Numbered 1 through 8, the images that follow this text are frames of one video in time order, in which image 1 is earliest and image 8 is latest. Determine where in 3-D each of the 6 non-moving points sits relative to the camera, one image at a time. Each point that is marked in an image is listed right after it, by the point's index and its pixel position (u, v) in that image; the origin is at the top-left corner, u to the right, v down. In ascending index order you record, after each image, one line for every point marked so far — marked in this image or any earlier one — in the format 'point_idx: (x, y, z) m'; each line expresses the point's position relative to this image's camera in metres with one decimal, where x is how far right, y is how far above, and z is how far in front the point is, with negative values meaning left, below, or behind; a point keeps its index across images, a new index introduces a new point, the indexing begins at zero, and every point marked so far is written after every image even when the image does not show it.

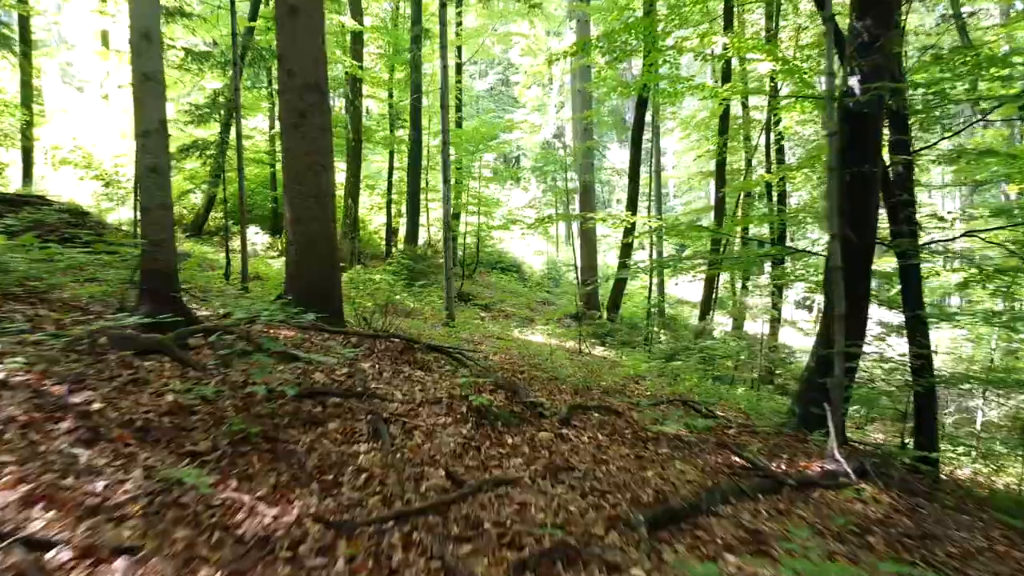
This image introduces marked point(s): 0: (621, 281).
0: (+2.1, +0.1, +16.2) m
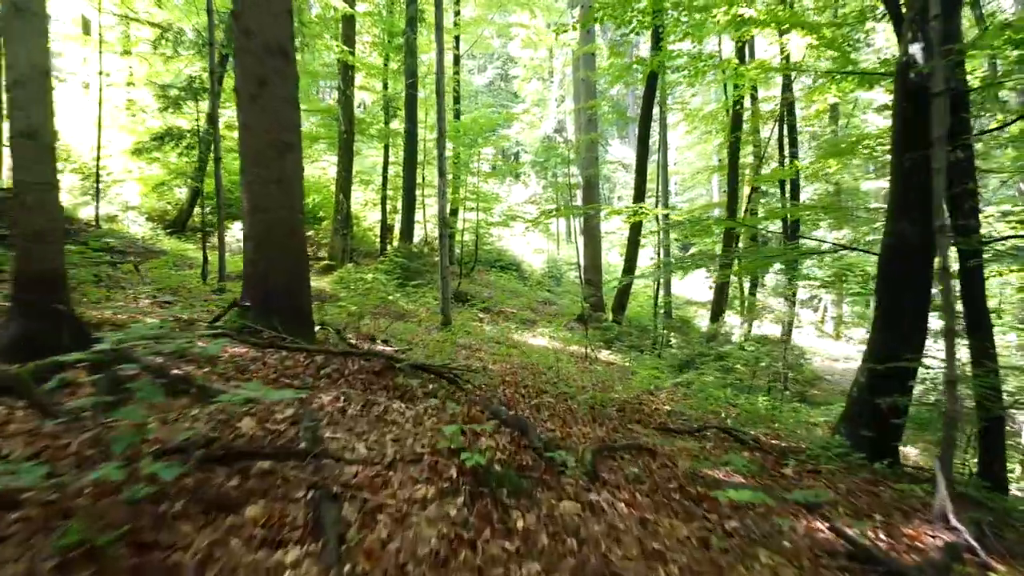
0: (+2.1, +0.1, +15.3) m
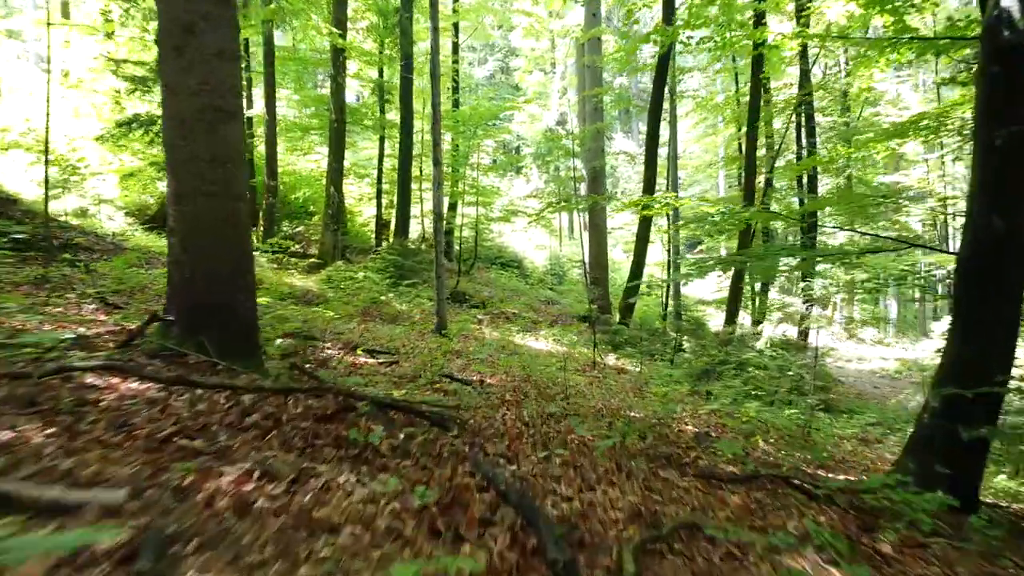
0: (+2.2, +0.1, +14.4) m
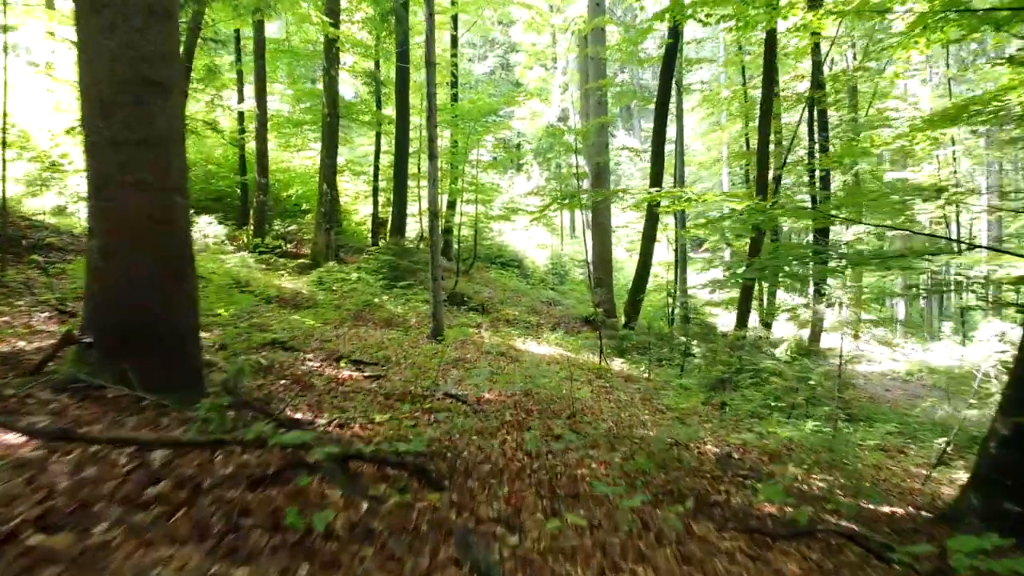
0: (+2.2, +0.1, +13.8) m
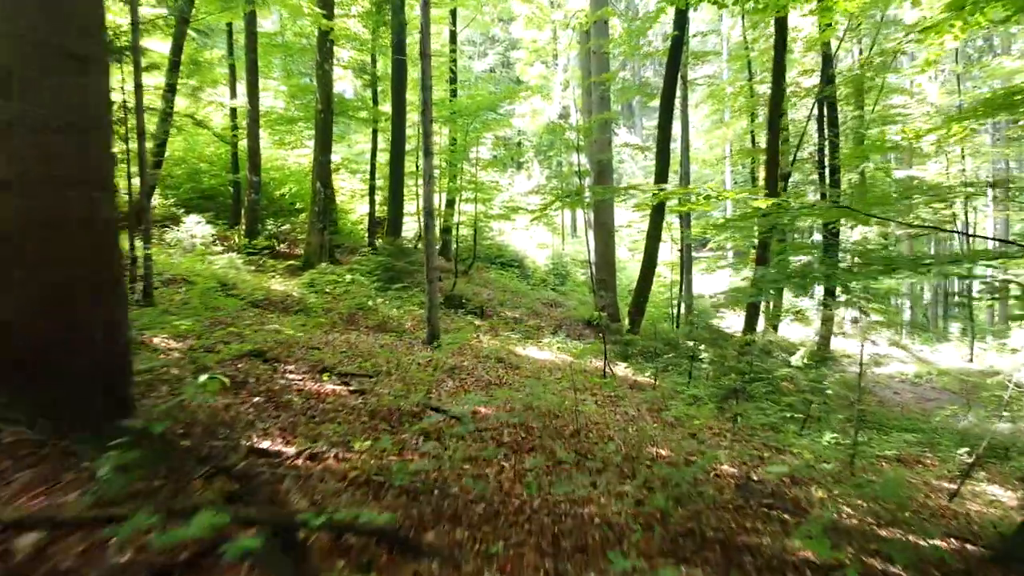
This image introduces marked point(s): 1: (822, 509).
0: (+2.2, +0.1, +13.3) m
1: (+1.7, -1.2, +4.6) m
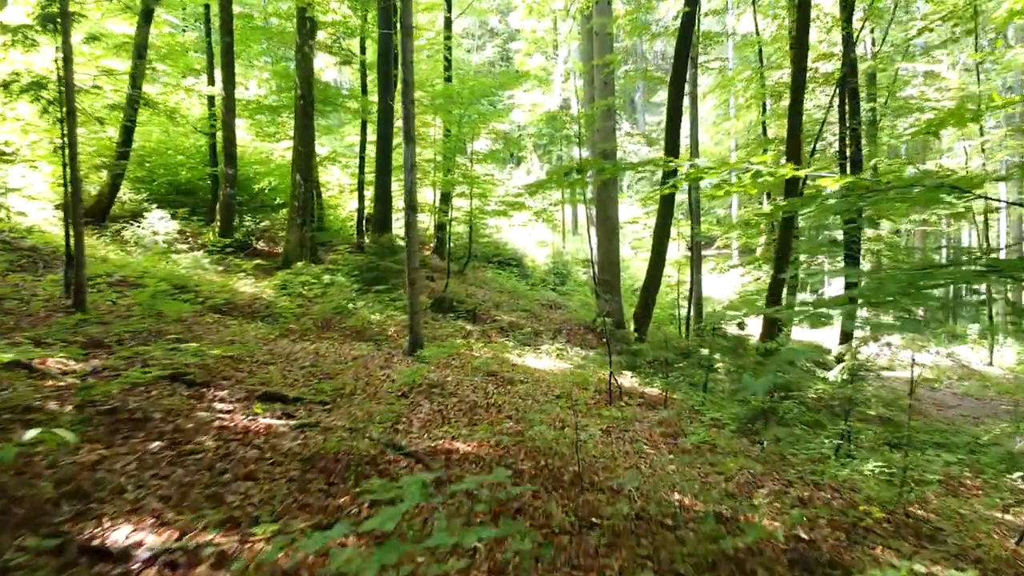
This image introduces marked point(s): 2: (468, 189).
0: (+2.1, +0.1, +12.1) m
1: (+1.6, -1.2, +3.5) m
2: (-1.0, +2.2, +18.0) m
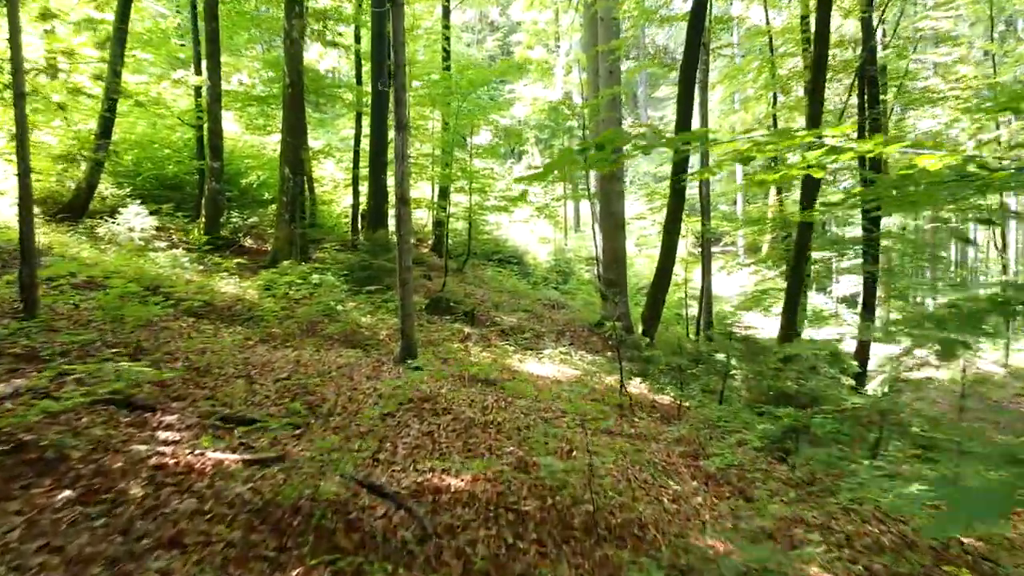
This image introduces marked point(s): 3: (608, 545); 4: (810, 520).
0: (+2.1, +0.1, +11.4) m
1: (+1.6, -1.3, +2.7) m
2: (-1.0, +2.2, +17.3) m
3: (+0.4, -1.0, +3.5) m
4: (+1.7, -1.3, +4.7) m
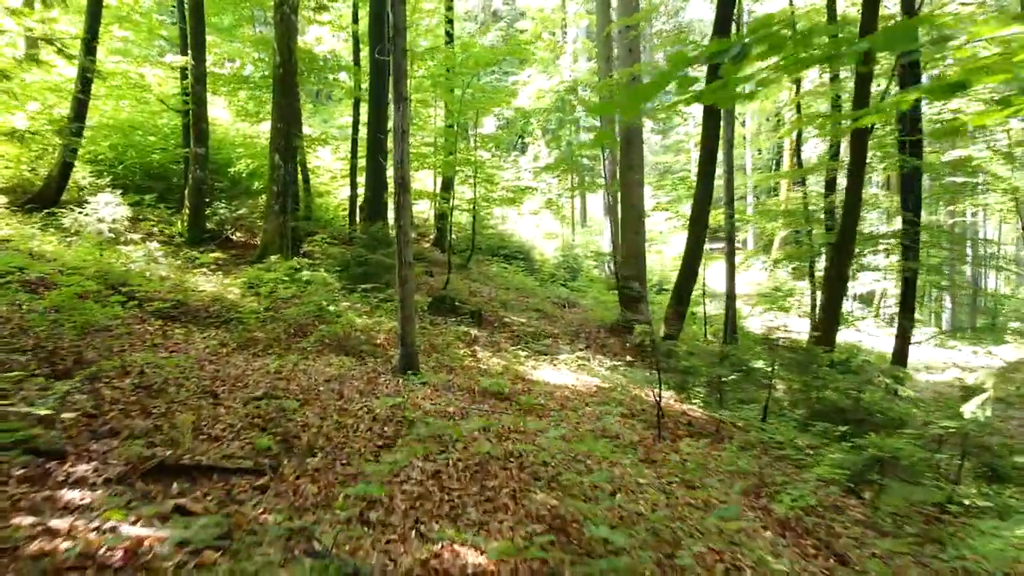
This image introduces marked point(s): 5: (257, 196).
0: (+2.2, +0.1, +10.4) m
1: (+1.8, -1.3, +1.7) m
2: (-0.8, +2.3, +16.3) m
3: (+0.5, -1.0, +2.4) m
4: (+1.8, -1.3, +3.6) m
5: (-4.6, +1.7, +15.0) m
